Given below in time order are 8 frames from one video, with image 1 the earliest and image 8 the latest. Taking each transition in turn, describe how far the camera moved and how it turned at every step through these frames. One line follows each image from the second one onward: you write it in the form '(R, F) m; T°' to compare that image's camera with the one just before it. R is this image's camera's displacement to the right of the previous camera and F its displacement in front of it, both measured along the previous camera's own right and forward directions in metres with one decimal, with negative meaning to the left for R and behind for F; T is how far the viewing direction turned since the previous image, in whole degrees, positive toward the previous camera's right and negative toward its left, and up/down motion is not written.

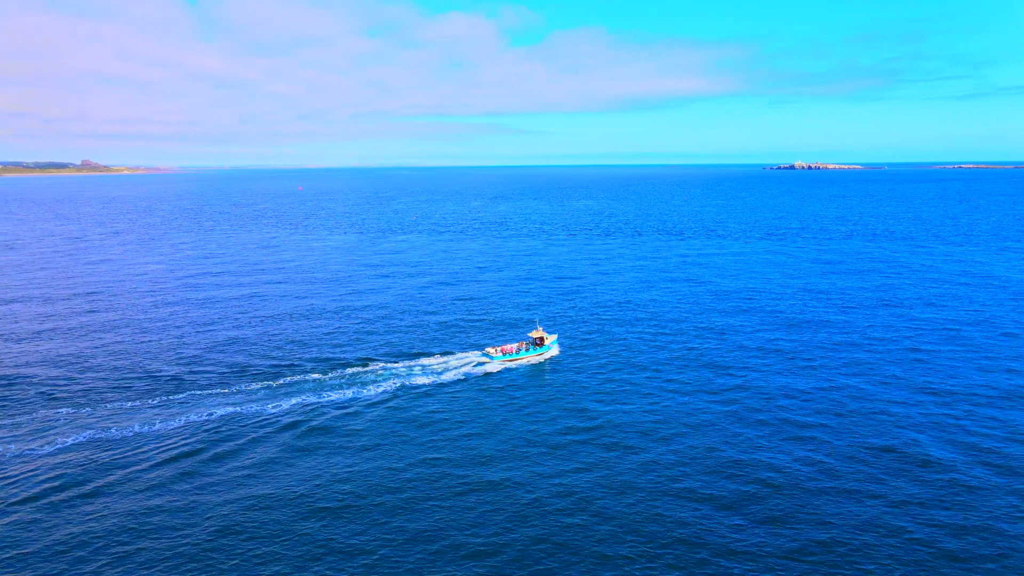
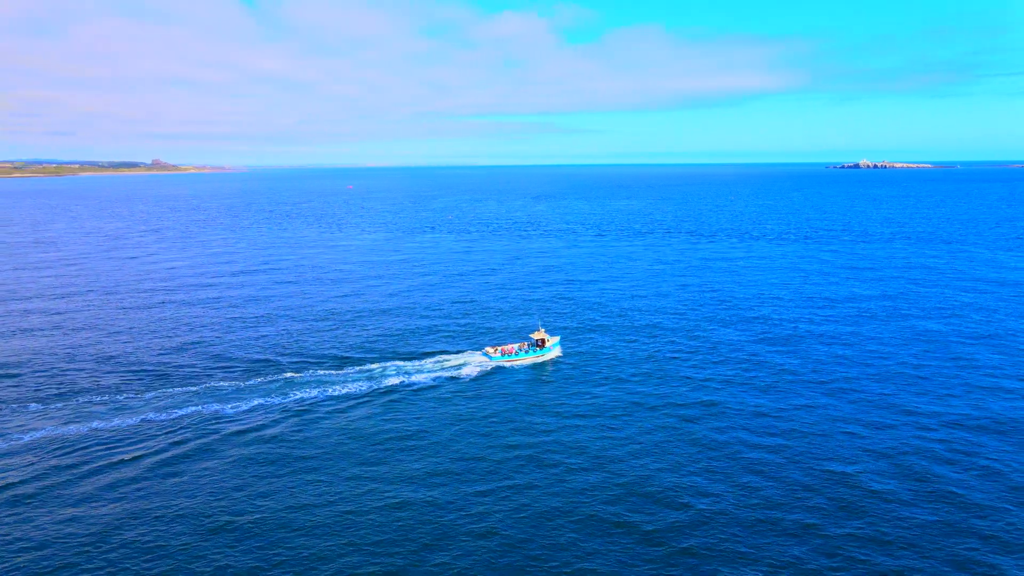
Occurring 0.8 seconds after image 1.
(+1.7, +0.2) m; -4°
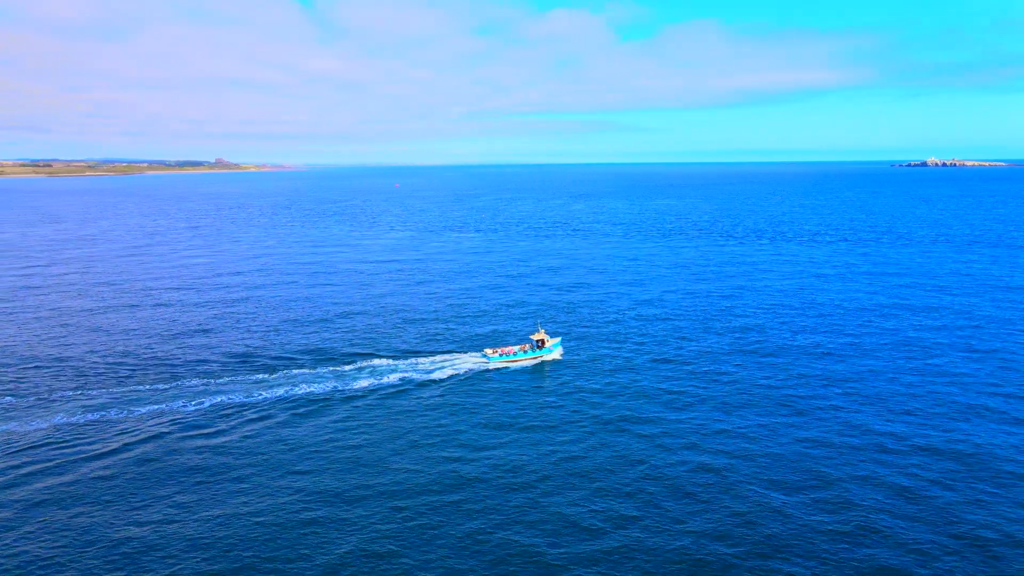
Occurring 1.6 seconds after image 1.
(+1.3, +0.3) m; -4°
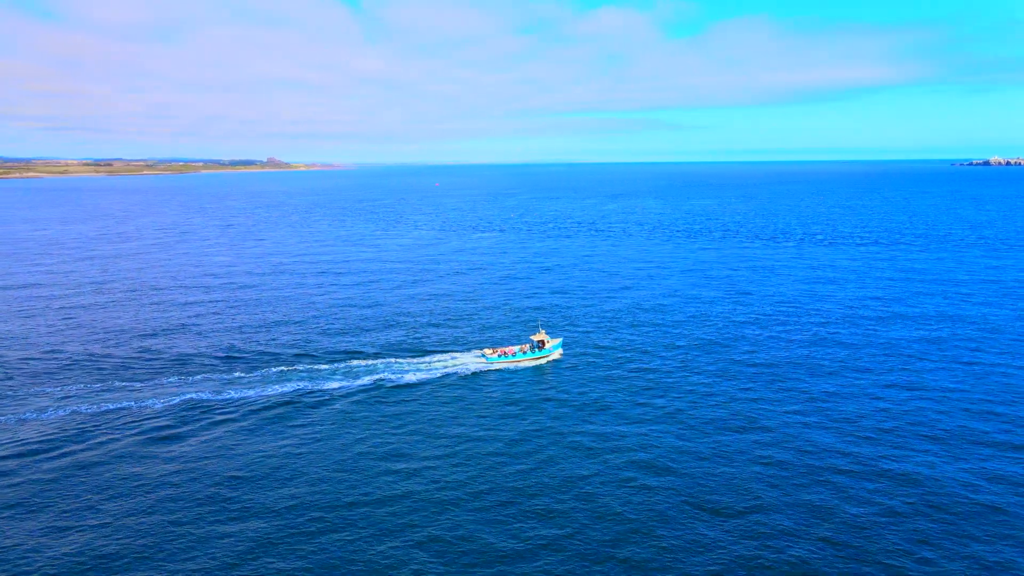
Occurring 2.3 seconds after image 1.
(+1.1, +0.3) m; -4°
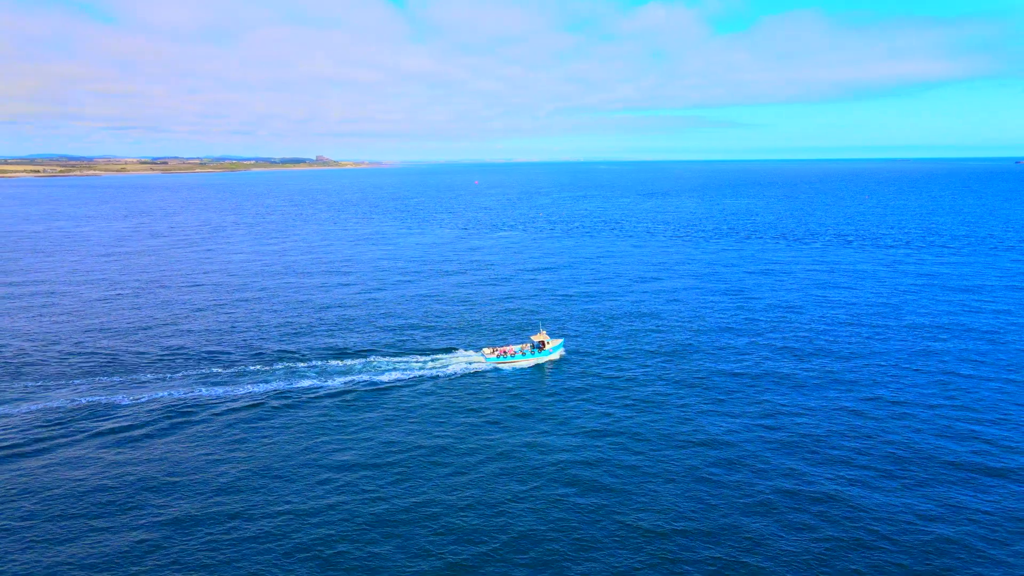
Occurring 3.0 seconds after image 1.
(+1.1, +0.3) m; -4°
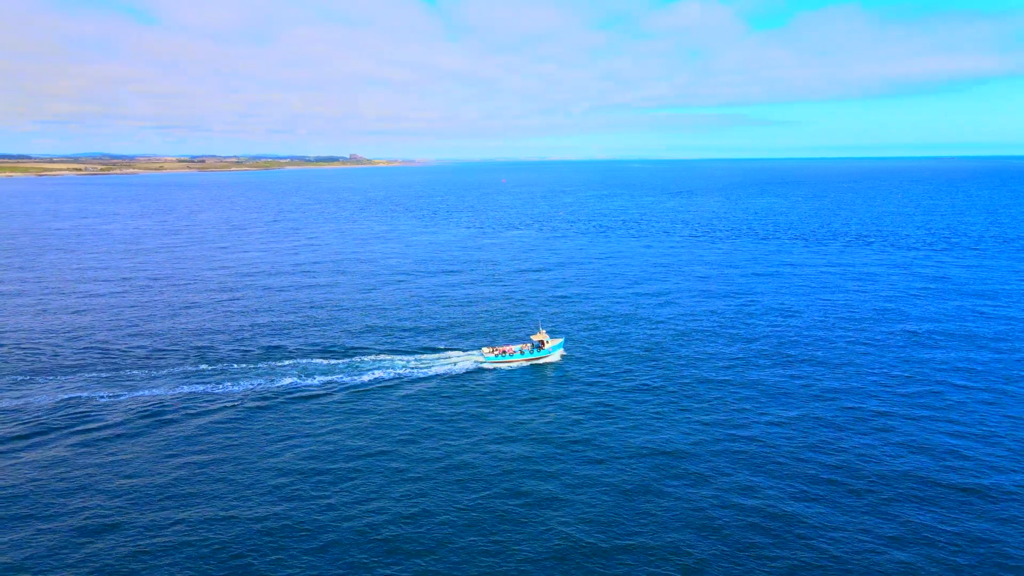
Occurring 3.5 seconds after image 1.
(+0.8, +0.2) m; -2°
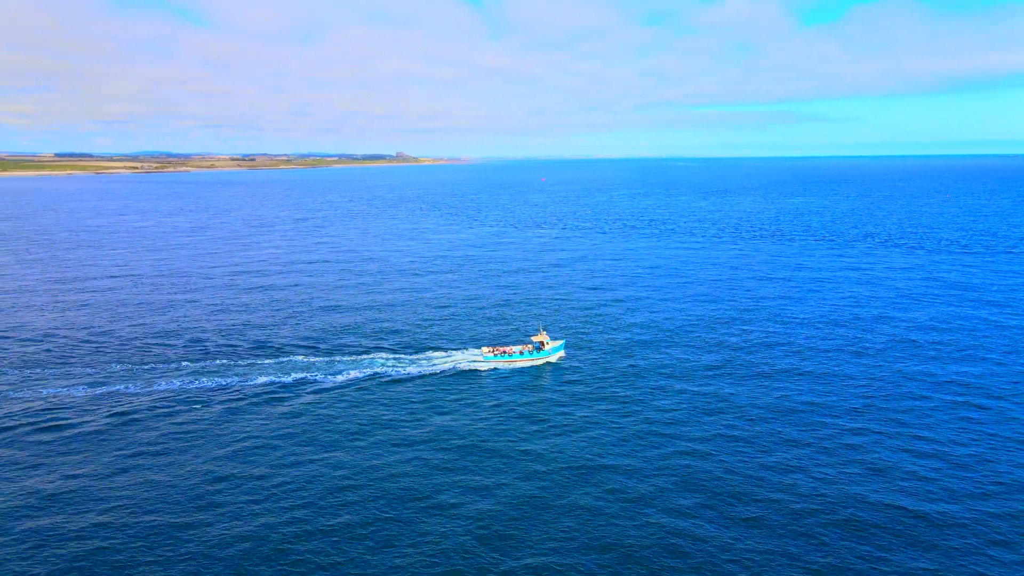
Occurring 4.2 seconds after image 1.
(+1.0, +0.2) m; -4°
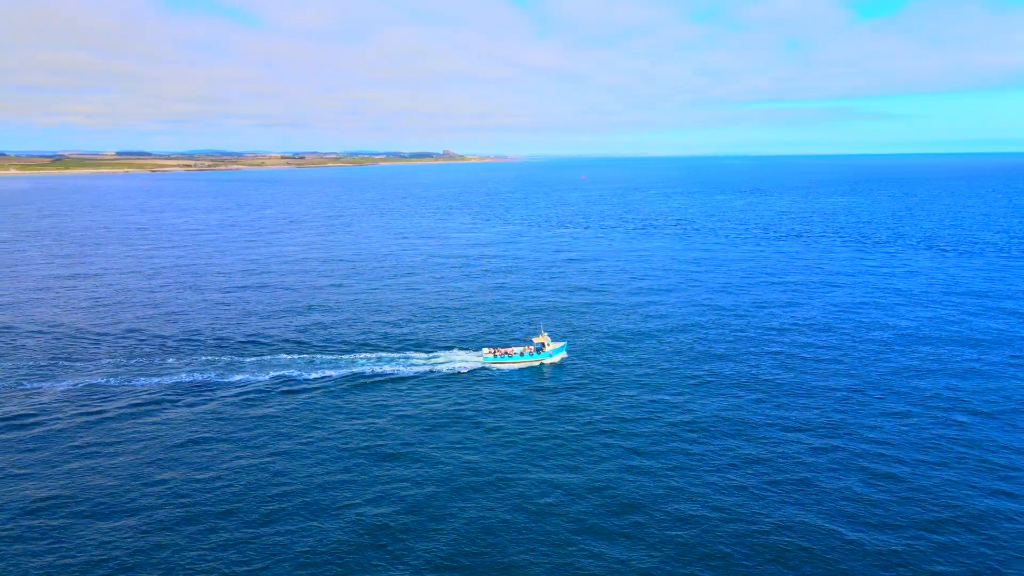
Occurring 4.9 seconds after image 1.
(+1.1, +0.2) m; -4°
